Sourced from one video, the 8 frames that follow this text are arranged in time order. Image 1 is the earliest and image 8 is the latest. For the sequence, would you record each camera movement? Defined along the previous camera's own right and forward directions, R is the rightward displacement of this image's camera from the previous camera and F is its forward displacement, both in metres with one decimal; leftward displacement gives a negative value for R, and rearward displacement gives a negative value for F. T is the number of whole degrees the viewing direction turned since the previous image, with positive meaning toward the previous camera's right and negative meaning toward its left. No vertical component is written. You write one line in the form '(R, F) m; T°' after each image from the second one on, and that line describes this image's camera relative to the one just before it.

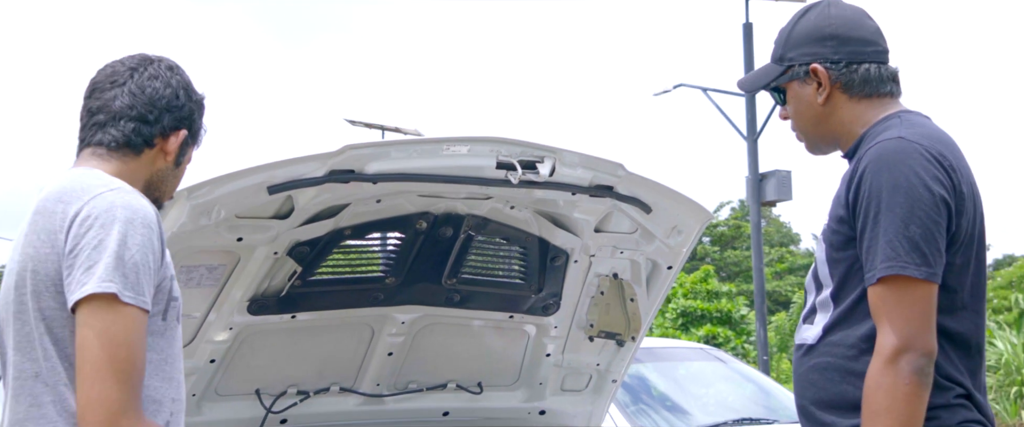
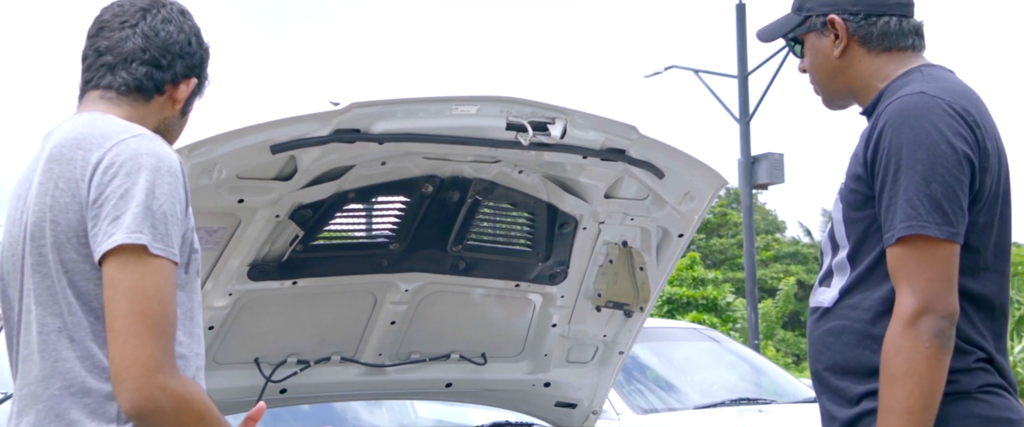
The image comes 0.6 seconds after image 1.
(-0.1, +0.1) m; +1°
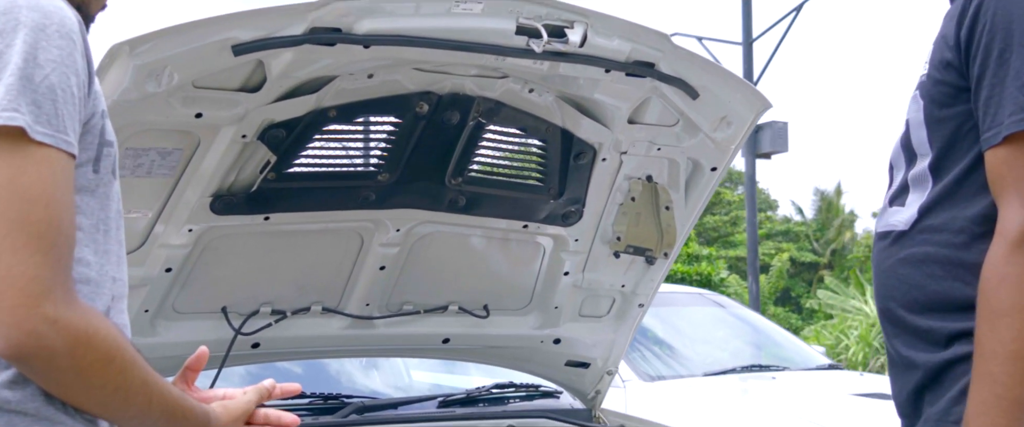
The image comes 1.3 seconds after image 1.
(-0.1, +0.6) m; 0°
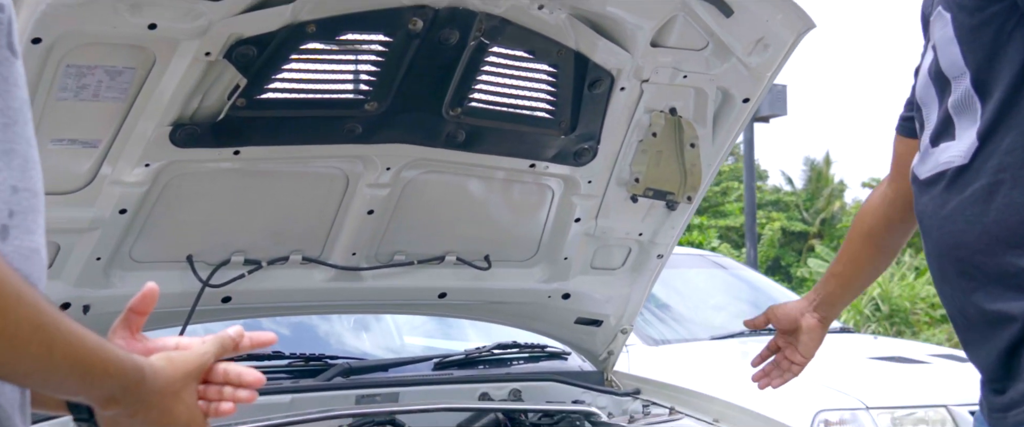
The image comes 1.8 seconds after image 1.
(-0.1, +0.5) m; +1°
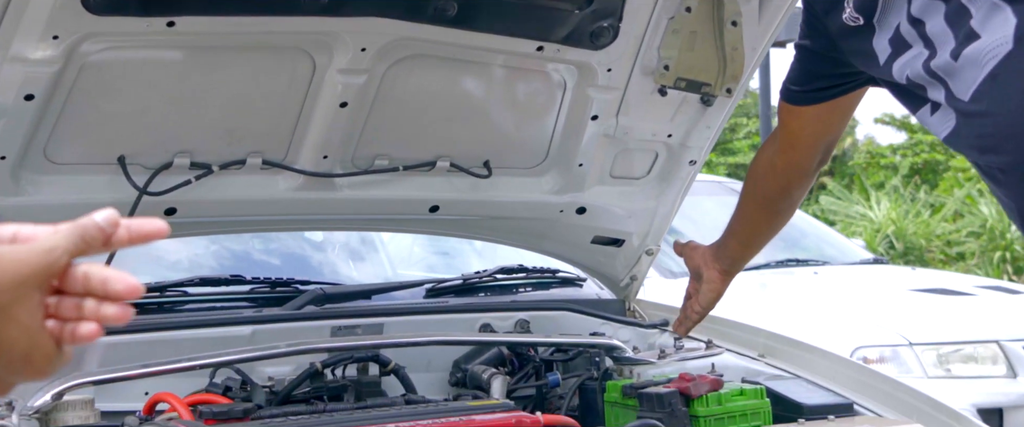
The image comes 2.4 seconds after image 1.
(0.0, +0.6) m; 0°
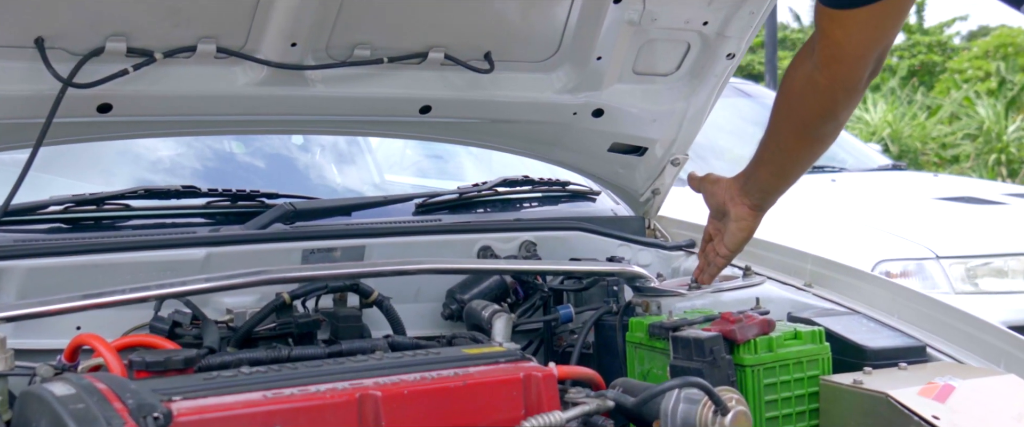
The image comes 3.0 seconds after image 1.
(0.0, +0.5) m; +1°
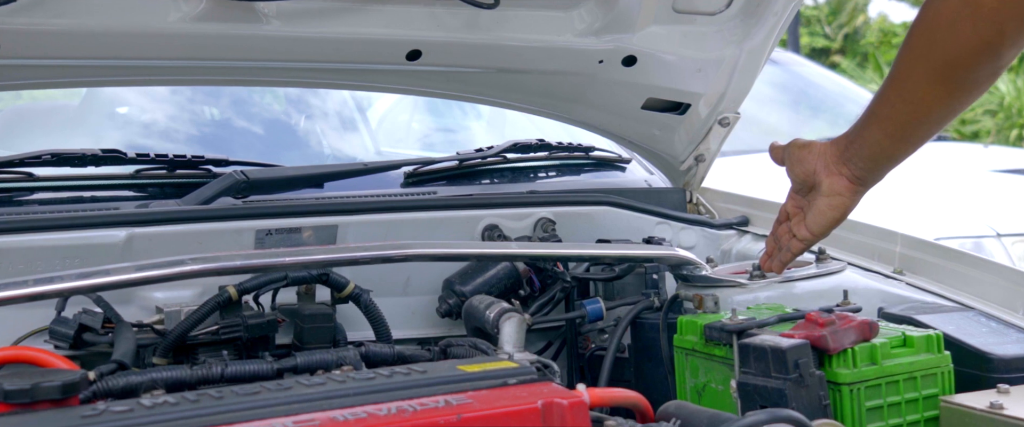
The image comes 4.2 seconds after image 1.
(0.0, +0.6) m; -1°
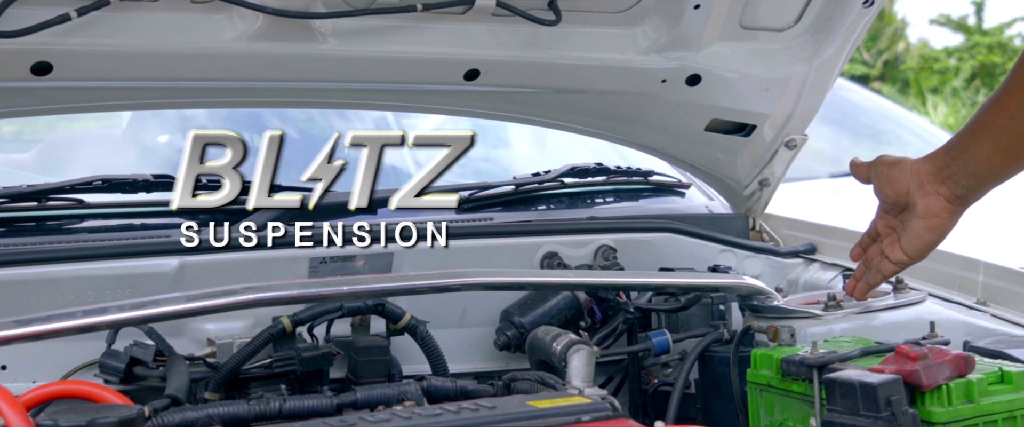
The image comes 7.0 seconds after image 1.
(-0.1, +0.1) m; -2°
